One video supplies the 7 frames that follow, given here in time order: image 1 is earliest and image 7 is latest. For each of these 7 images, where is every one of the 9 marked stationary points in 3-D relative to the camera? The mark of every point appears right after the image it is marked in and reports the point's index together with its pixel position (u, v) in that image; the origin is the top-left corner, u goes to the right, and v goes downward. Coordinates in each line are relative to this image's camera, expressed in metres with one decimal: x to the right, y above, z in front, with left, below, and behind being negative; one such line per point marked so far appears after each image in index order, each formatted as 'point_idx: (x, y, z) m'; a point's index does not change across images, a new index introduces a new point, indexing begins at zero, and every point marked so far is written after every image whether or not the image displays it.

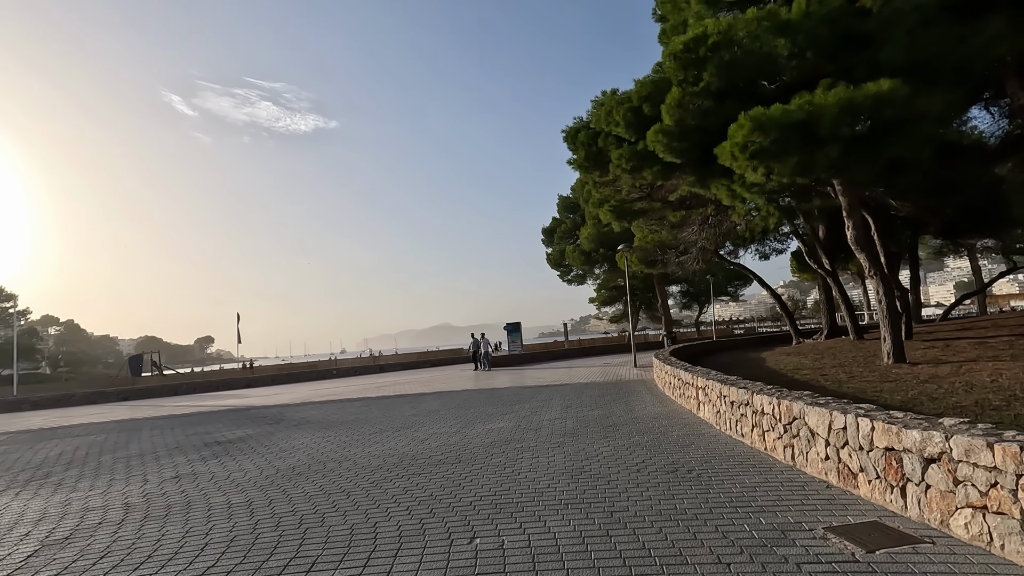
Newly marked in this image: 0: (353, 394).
0: (-6.1, -4.0, +19.6) m
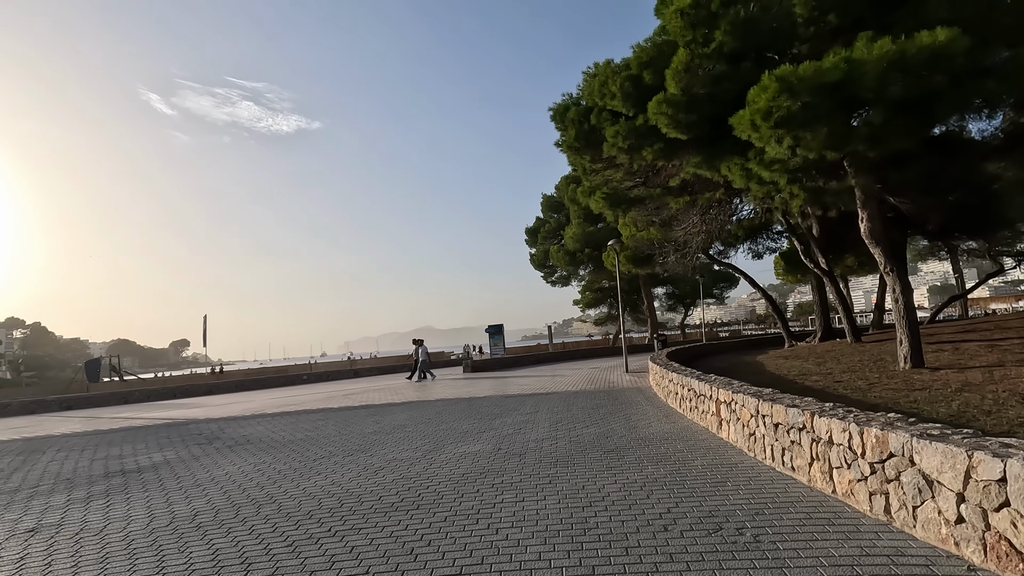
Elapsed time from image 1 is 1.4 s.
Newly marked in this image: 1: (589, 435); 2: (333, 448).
0: (-6.7, -3.9, +17.4) m
1: (+1.3, -2.5, +8.8) m
2: (-3.3, -2.9, +9.4) m
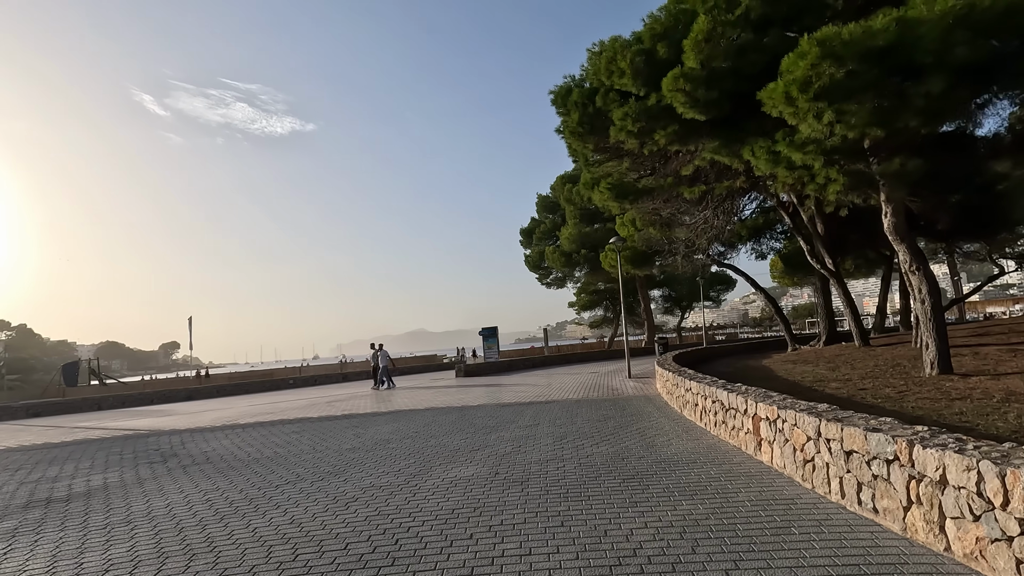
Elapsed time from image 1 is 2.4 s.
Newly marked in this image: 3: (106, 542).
0: (-6.8, -3.9, +16.1) m
1: (+1.3, -2.4, +7.5) m
2: (-3.3, -2.9, +8.1) m
3: (-4.3, -2.7, +5.5) m
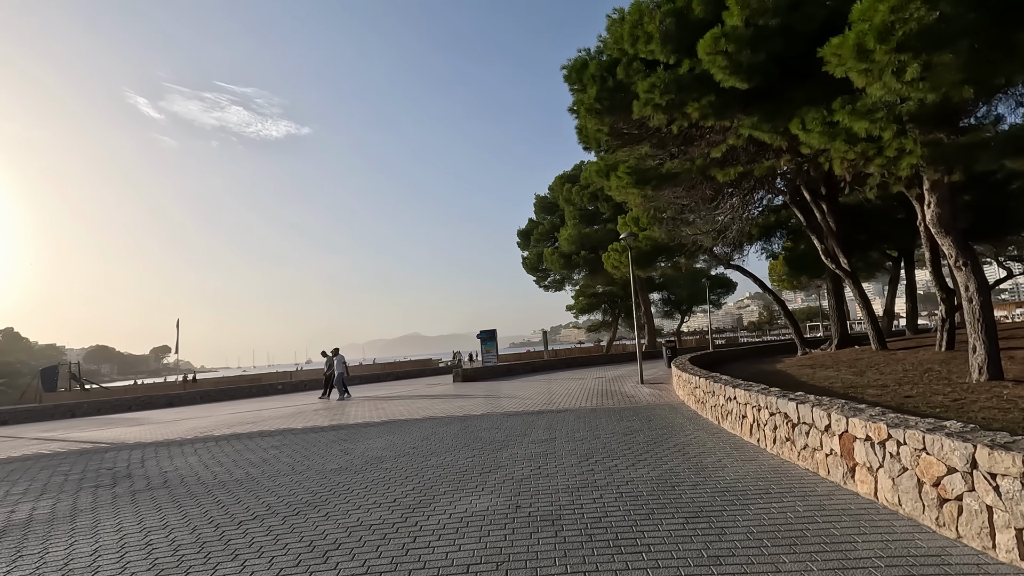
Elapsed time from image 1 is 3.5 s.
0: (-6.7, -3.8, +14.5) m
1: (+1.6, -2.3, +6.1) m
2: (-3.1, -2.7, +6.6) m
3: (-4.0, -2.5, +4.0) m
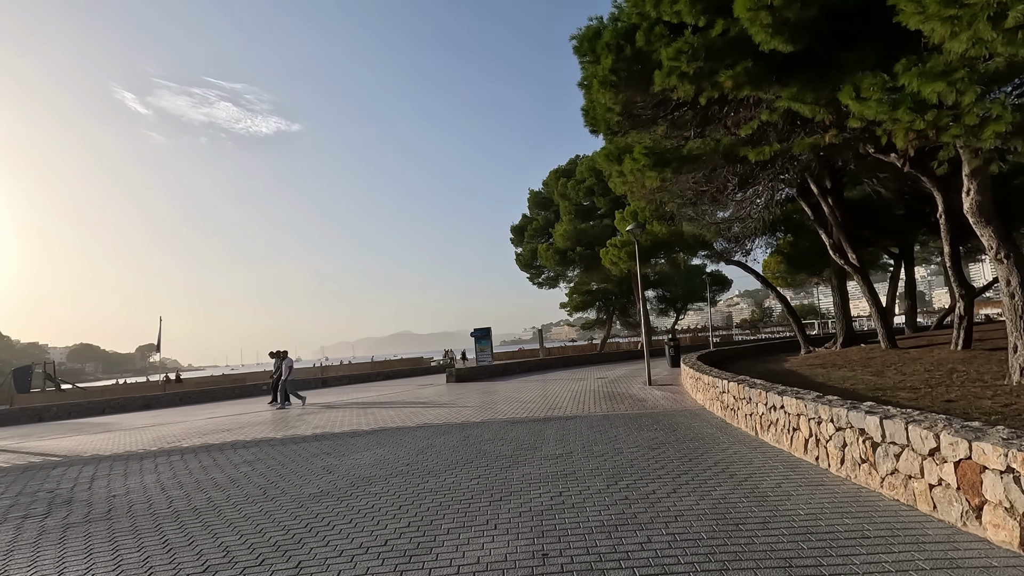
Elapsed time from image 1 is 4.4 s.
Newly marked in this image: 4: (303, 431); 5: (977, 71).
0: (-6.6, -3.6, +13.2) m
1: (+1.8, -2.2, +4.9) m
2: (-2.9, -2.6, +5.4) m
3: (-3.7, -2.4, +2.7) m
4: (-4.9, -3.4, +12.0) m
5: (+5.8, +2.7, +6.5) m
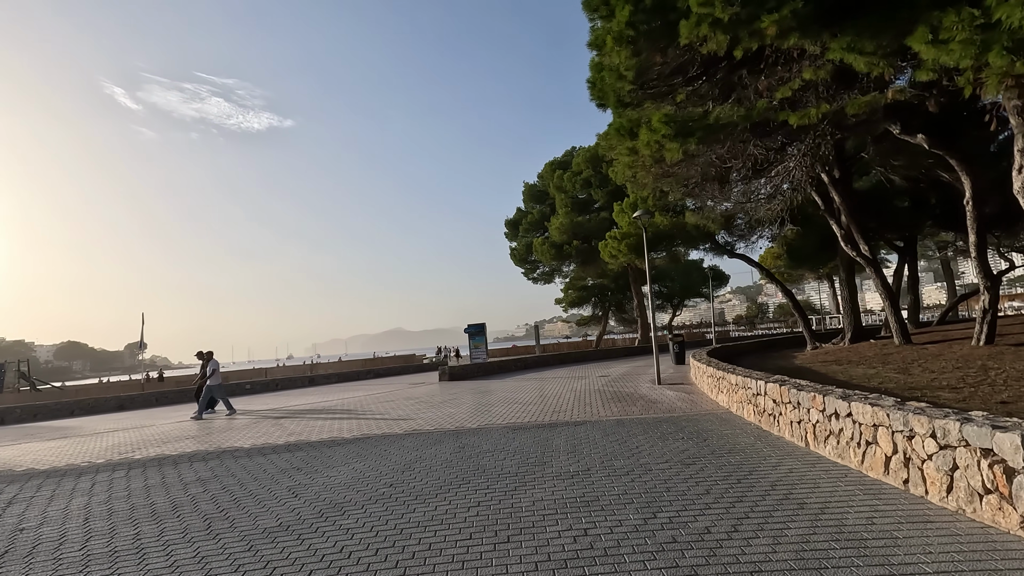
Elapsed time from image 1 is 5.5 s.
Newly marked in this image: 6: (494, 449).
0: (-6.6, -3.4, +11.7) m
1: (+1.9, -2.0, +3.5) m
2: (-2.8, -2.4, +3.9) m
3: (-3.6, -2.2, +1.3) m
4: (-4.8, -3.1, +10.6) m
5: (+5.9, +2.9, +5.1) m
6: (-0.3, -2.6, +8.3) m
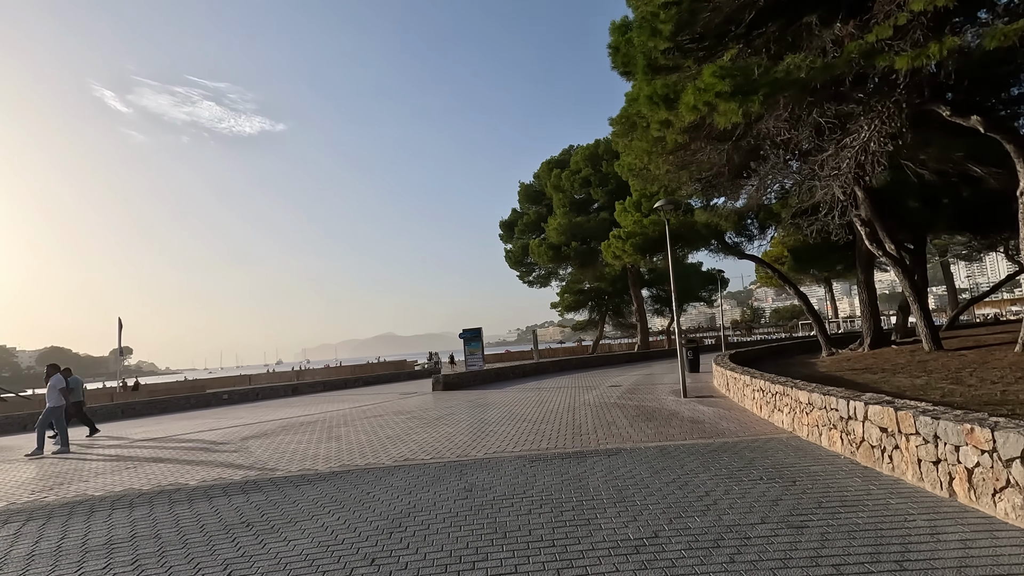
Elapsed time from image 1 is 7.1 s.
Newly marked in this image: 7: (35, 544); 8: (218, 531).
0: (-6.4, -3.3, +9.6) m
1: (+2.2, -1.8, +1.5) m
2: (-2.4, -2.3, +1.9) m
3: (-3.2, -2.0, -0.8) m
4: (-4.6, -3.0, +8.5) m
5: (+6.3, +3.1, +3.3) m
6: (0.0, -2.5, +6.2) m
7: (-5.3, -2.8, +5.7) m
8: (-3.3, -2.7, +5.8) m
